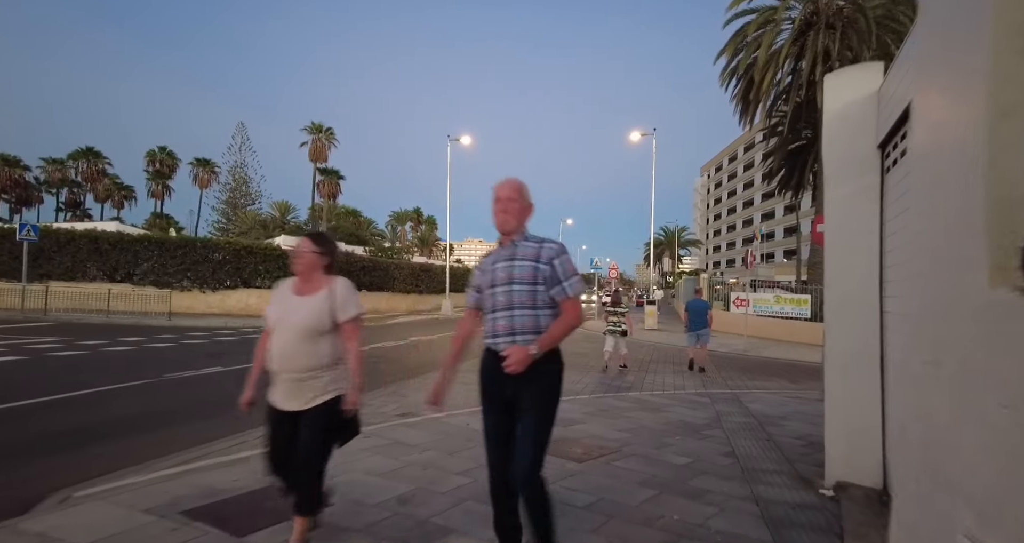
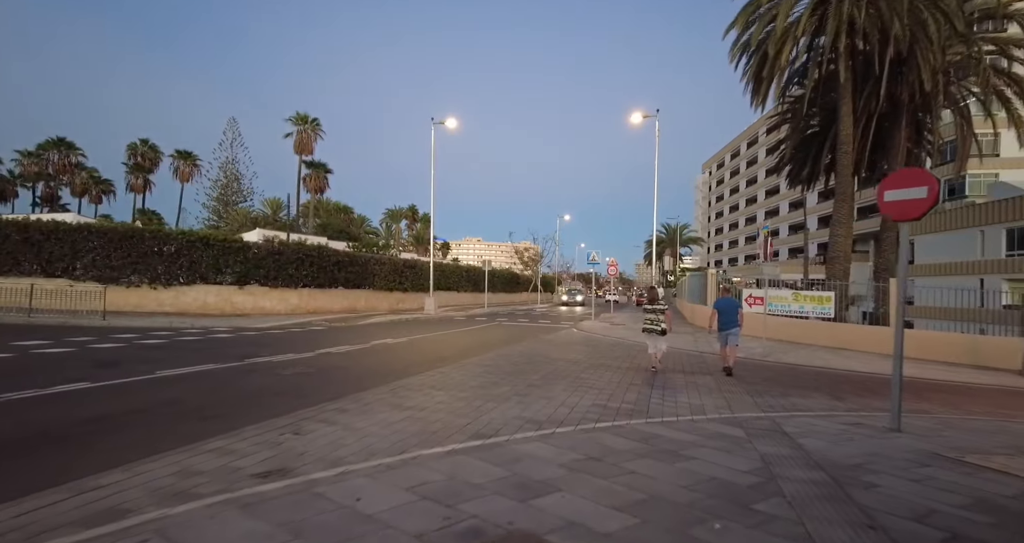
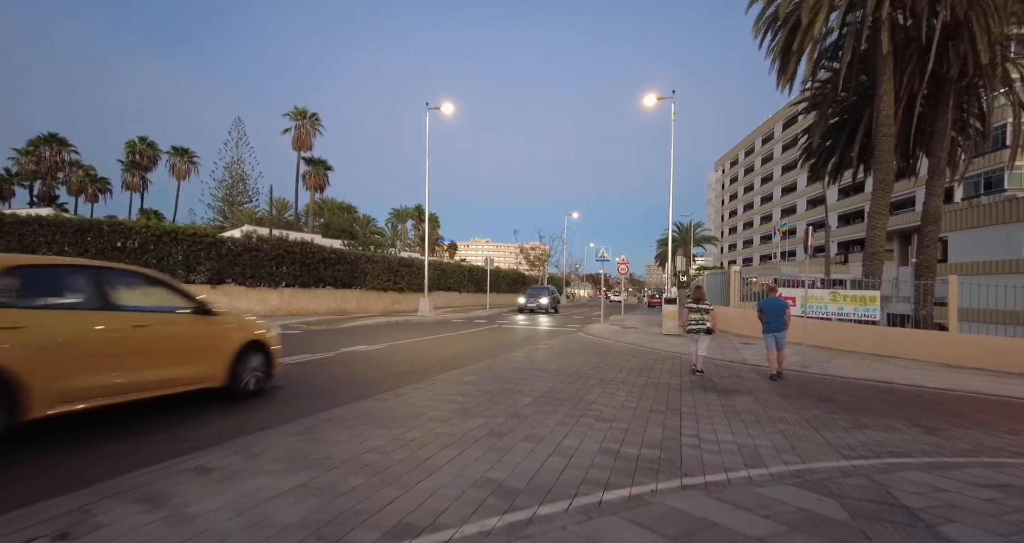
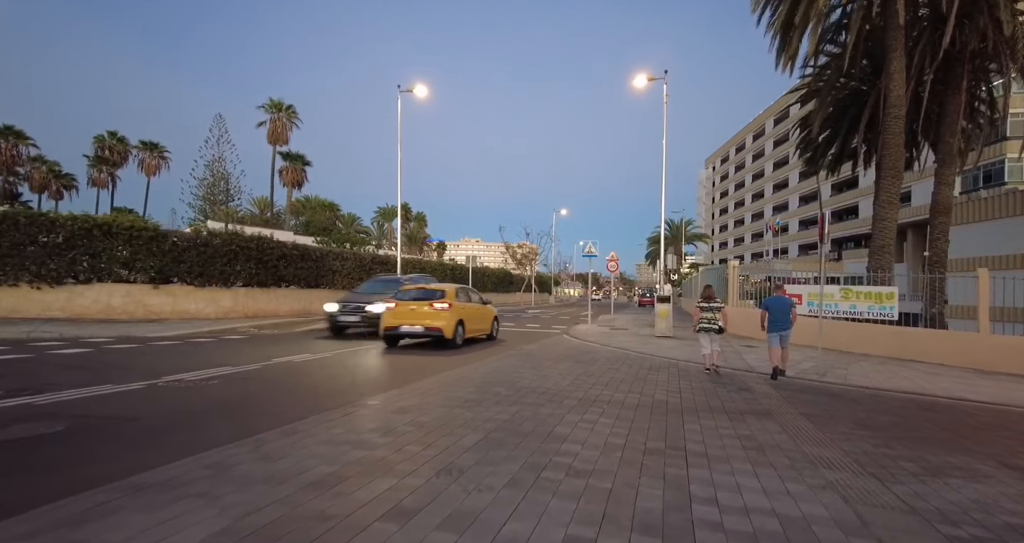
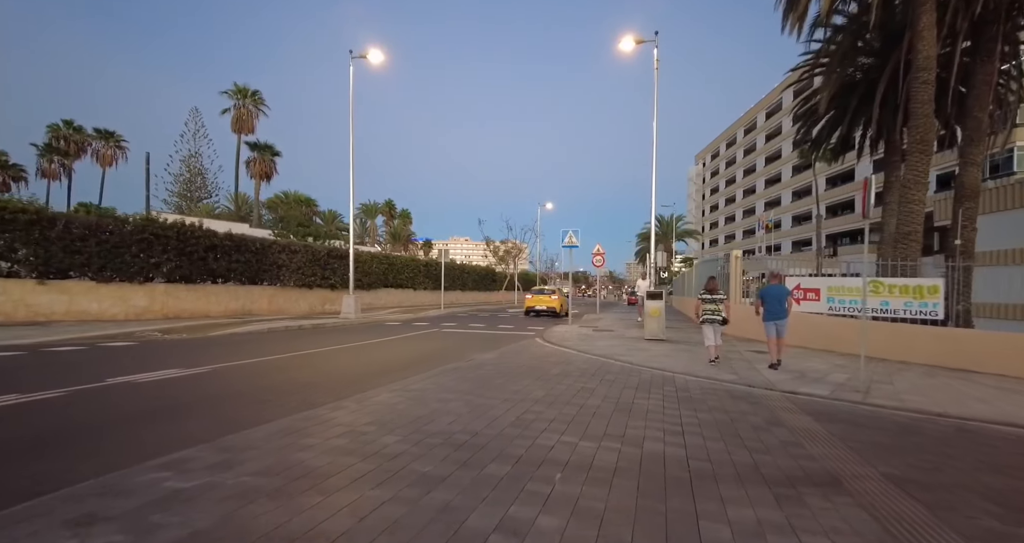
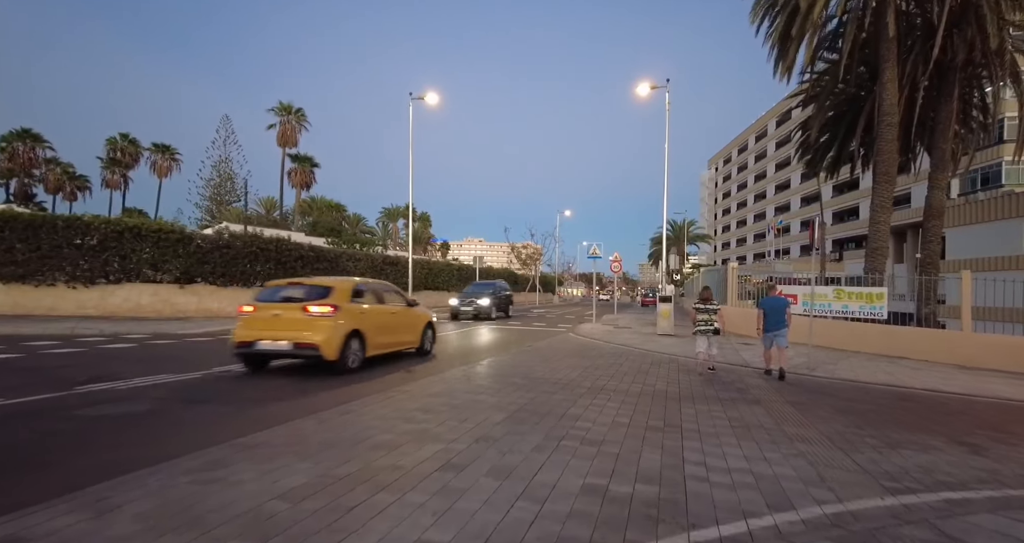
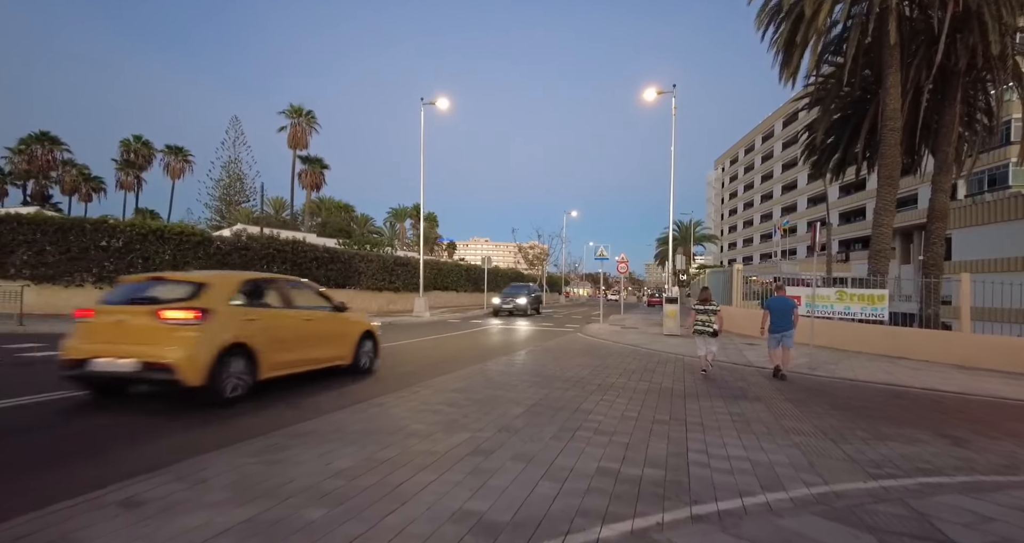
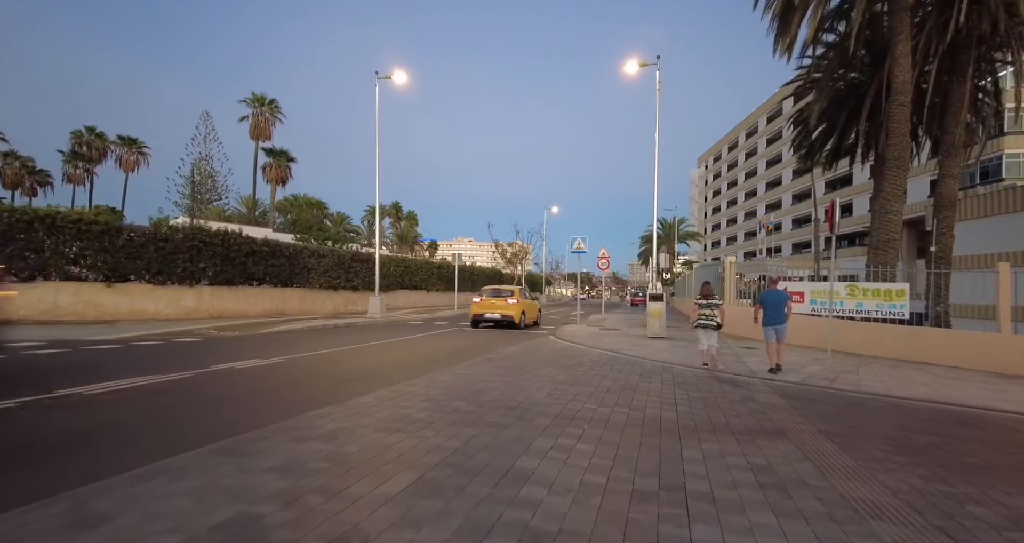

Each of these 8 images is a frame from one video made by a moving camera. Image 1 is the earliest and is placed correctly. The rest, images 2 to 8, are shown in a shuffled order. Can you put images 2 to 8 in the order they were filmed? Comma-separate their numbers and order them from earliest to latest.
2, 3, 7, 6, 4, 8, 5
